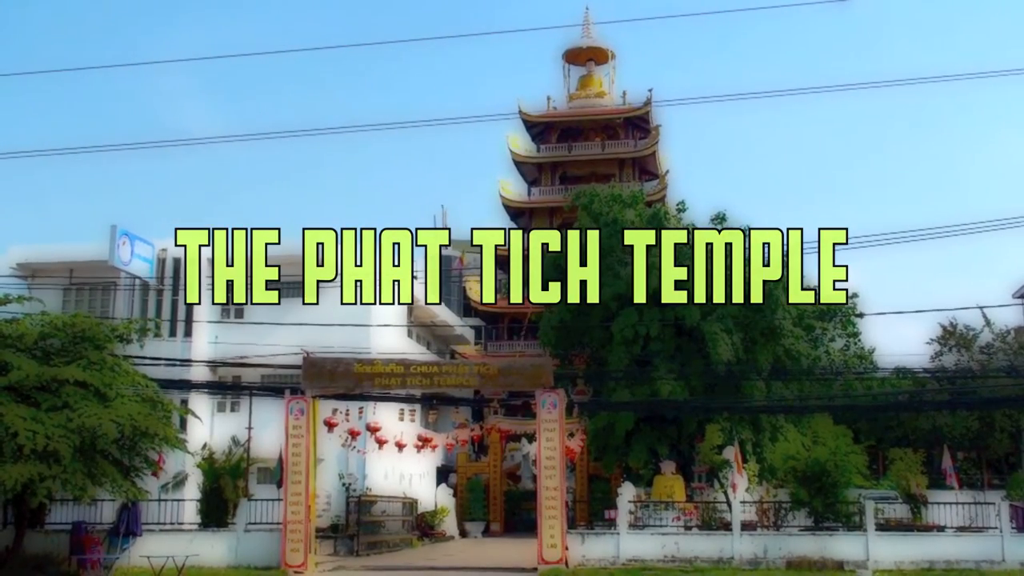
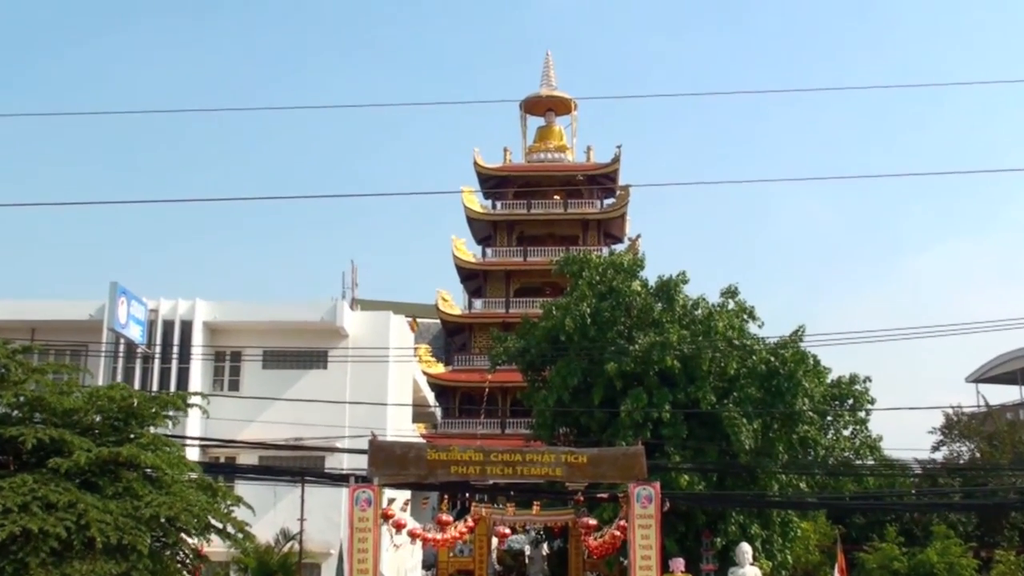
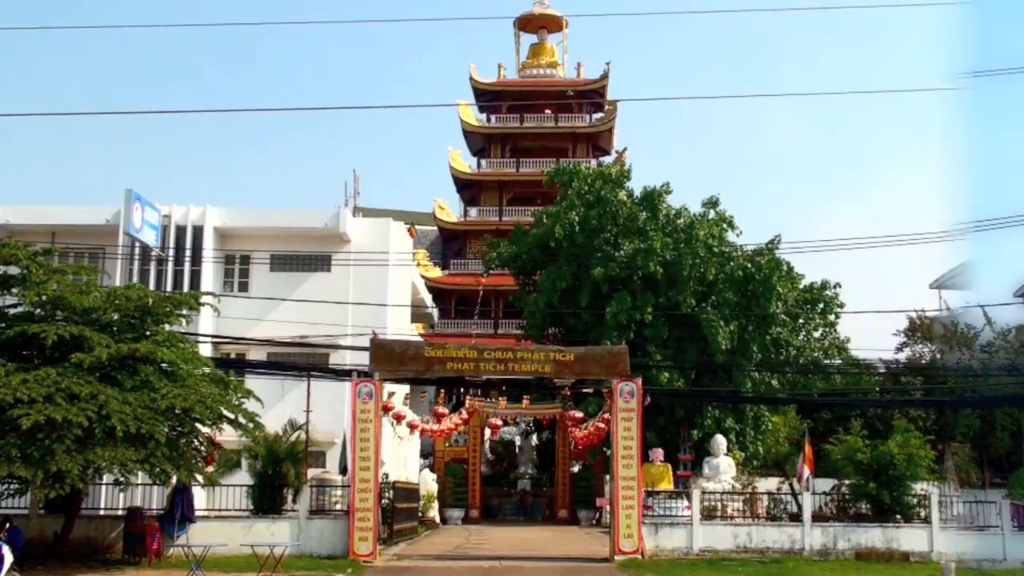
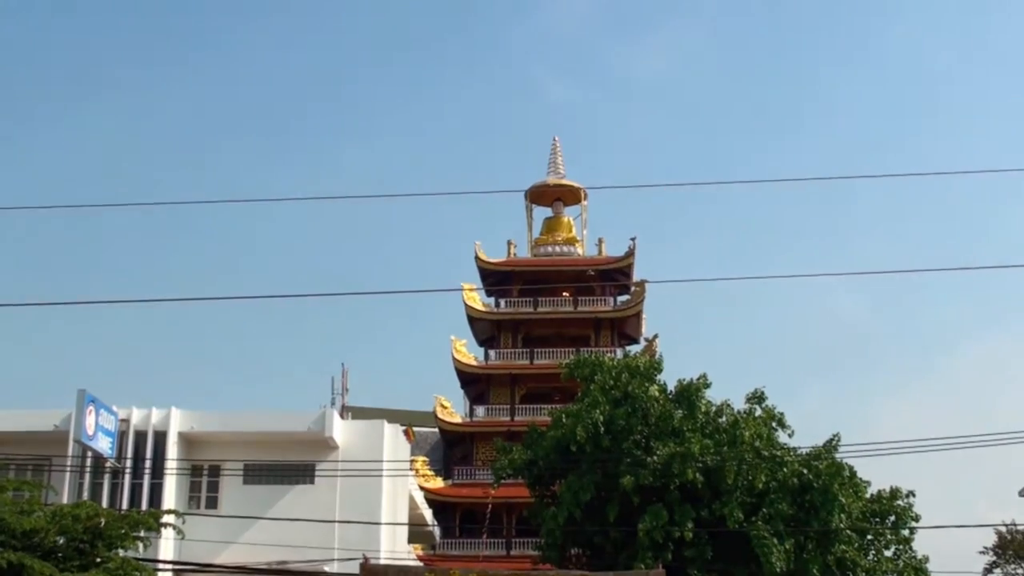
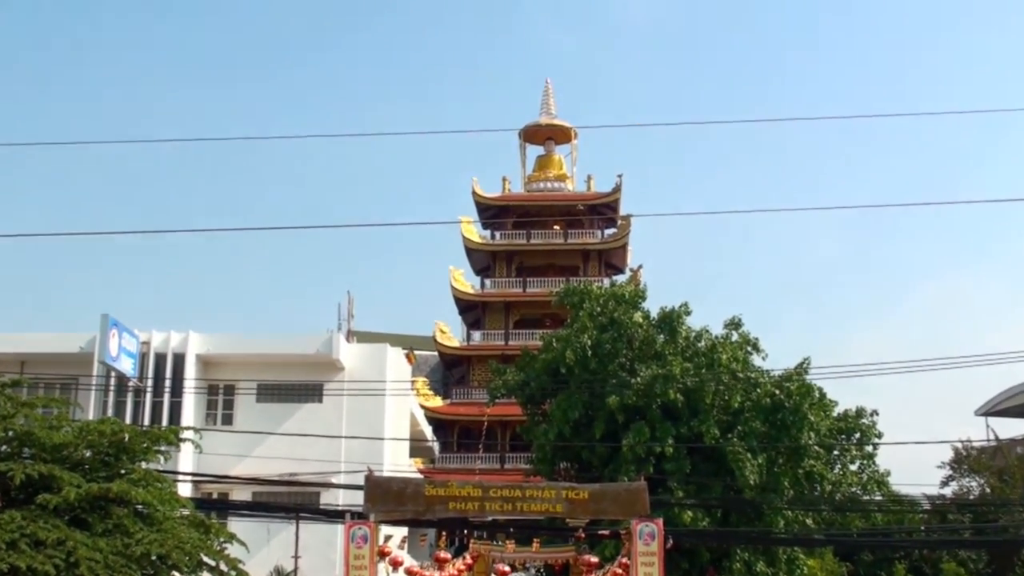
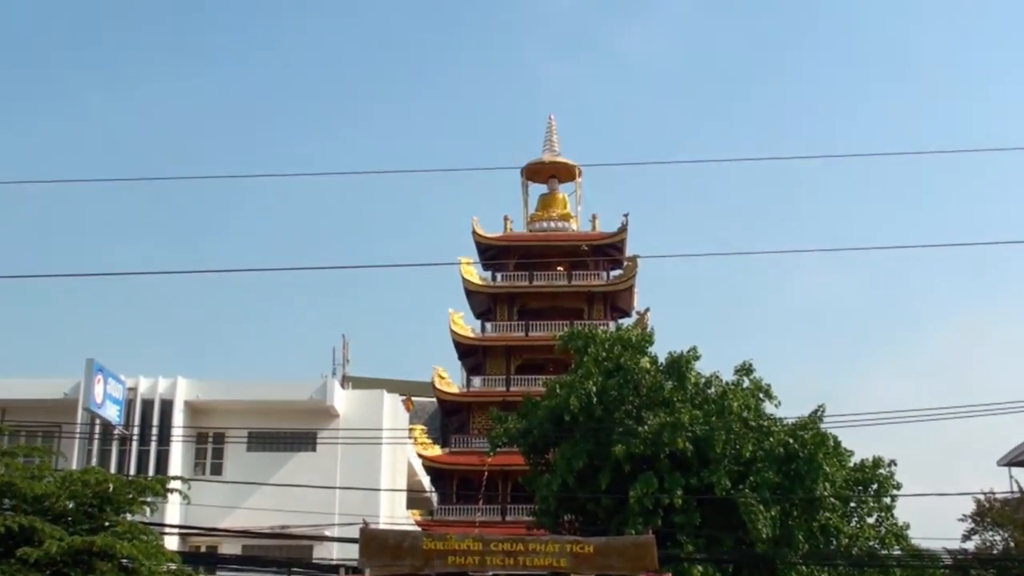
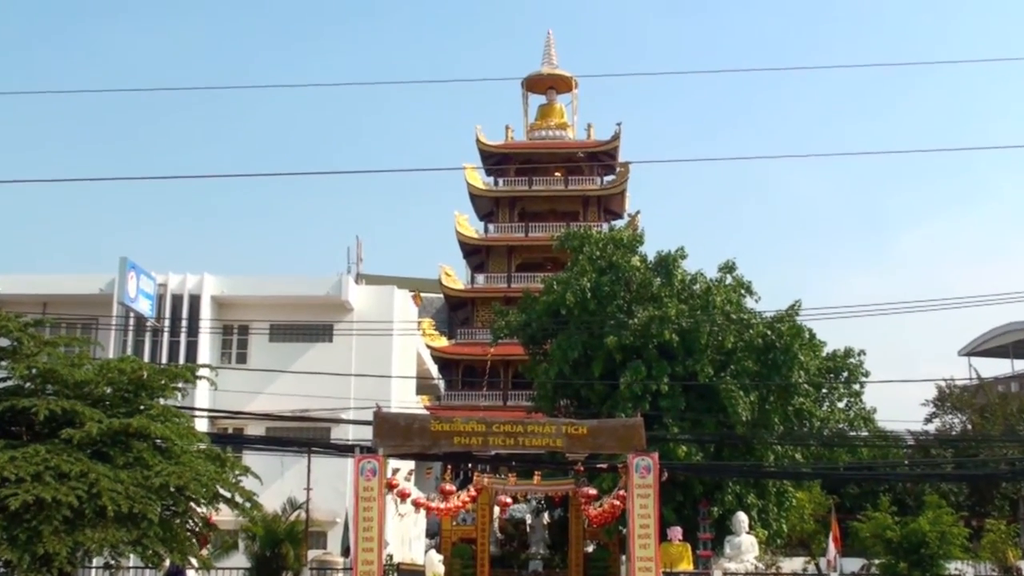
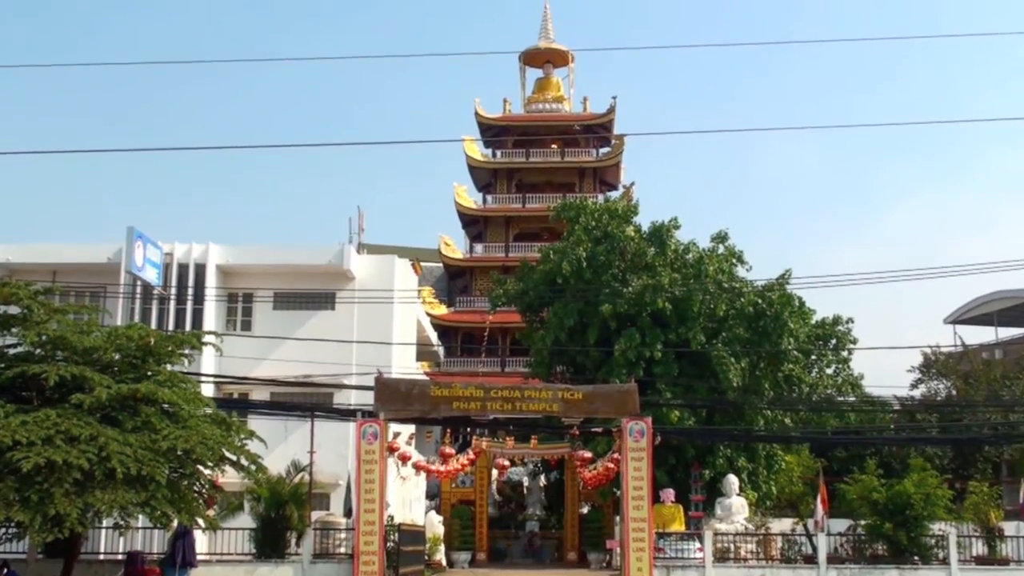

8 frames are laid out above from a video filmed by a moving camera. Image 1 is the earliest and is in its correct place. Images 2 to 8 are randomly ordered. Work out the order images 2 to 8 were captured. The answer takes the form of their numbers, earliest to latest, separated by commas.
3, 8, 7, 2, 5, 6, 4
